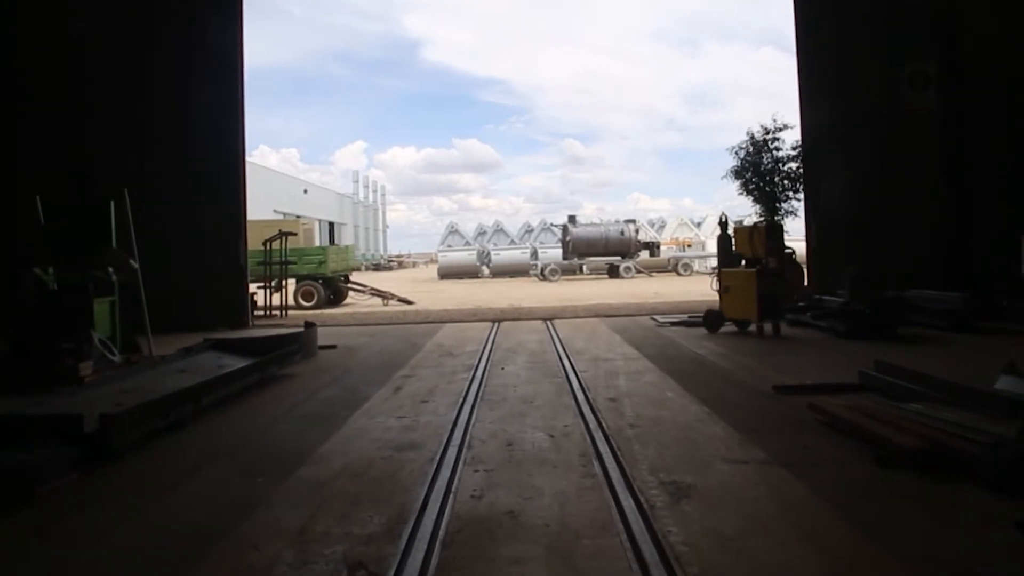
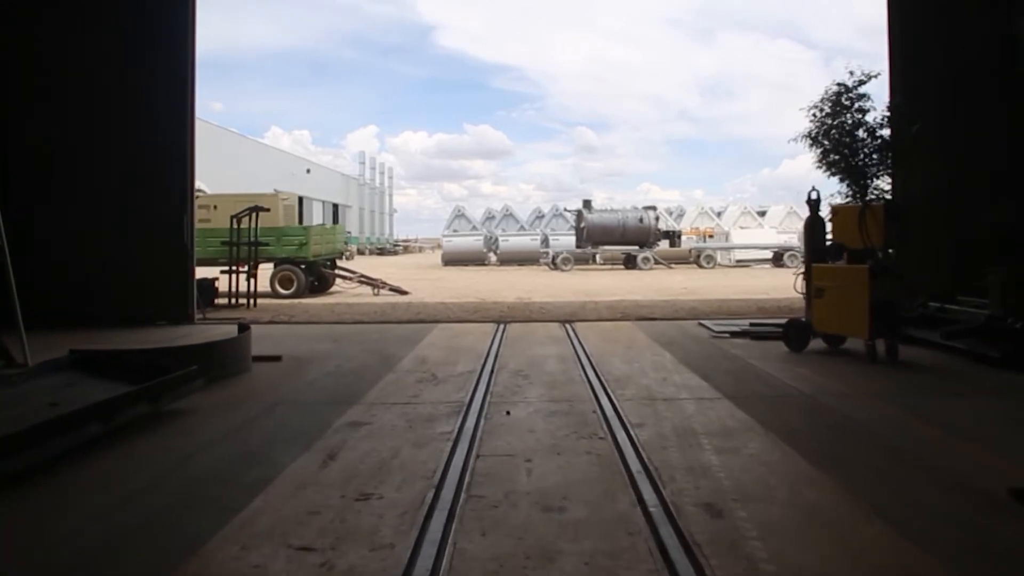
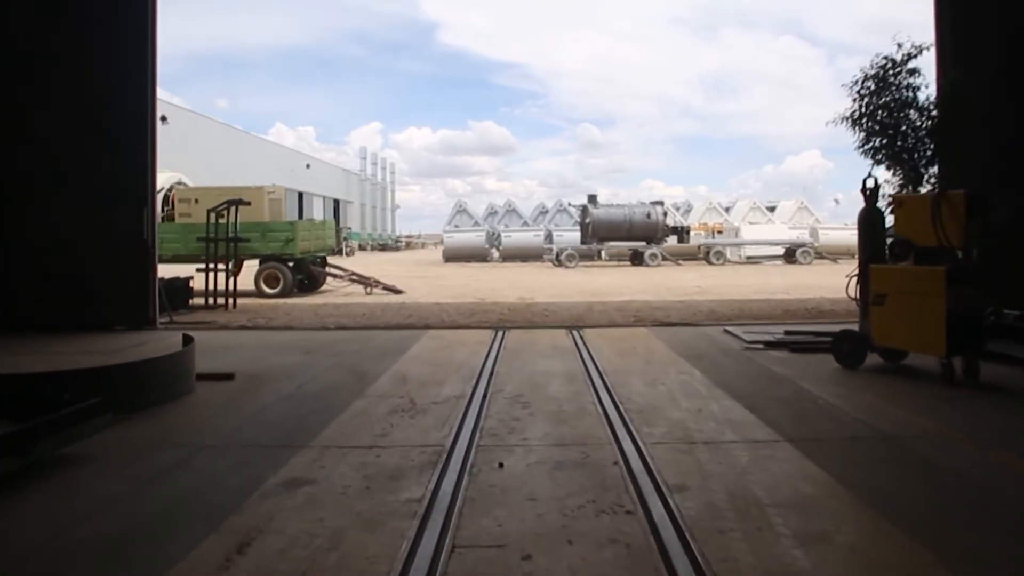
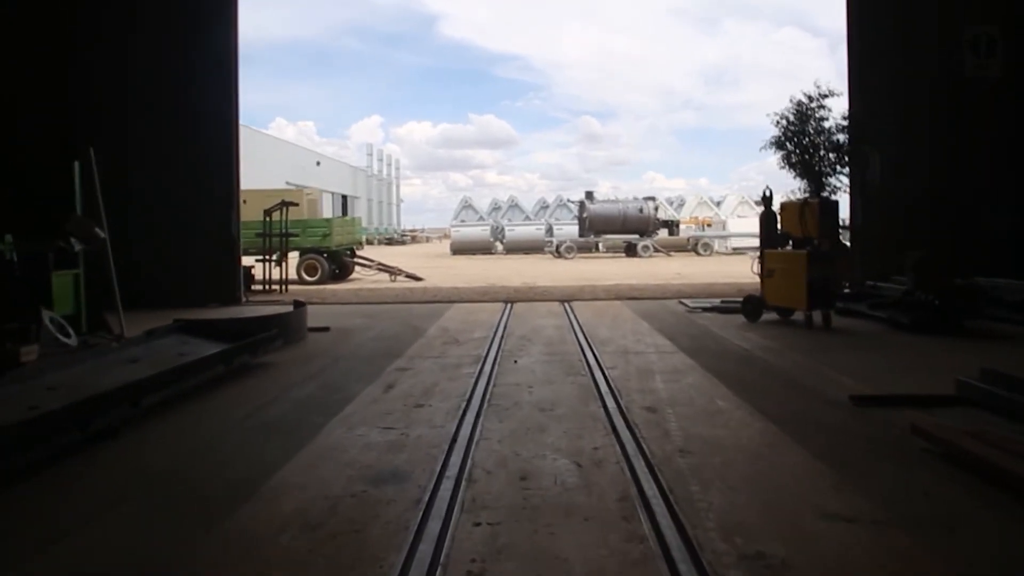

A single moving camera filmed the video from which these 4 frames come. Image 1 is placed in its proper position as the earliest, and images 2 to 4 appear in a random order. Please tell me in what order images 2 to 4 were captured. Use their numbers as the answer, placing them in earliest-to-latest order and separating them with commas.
4, 2, 3
